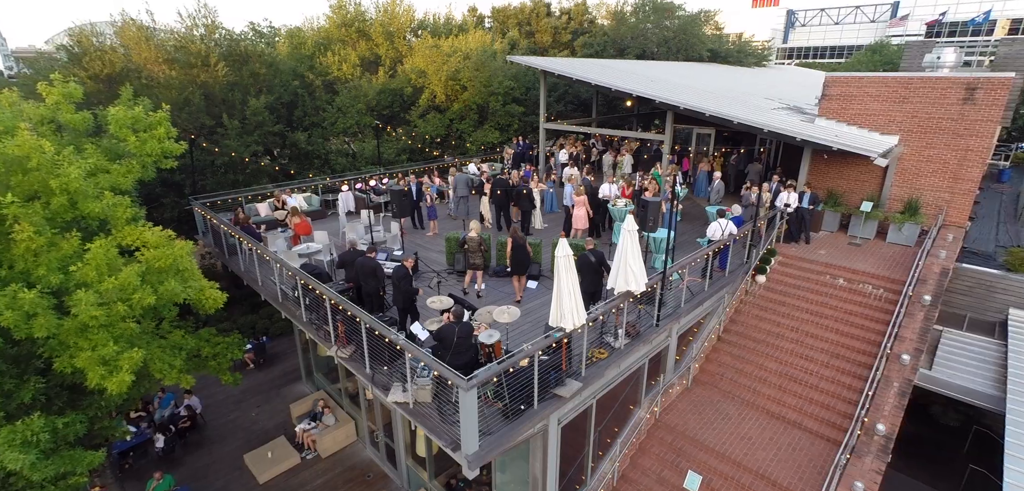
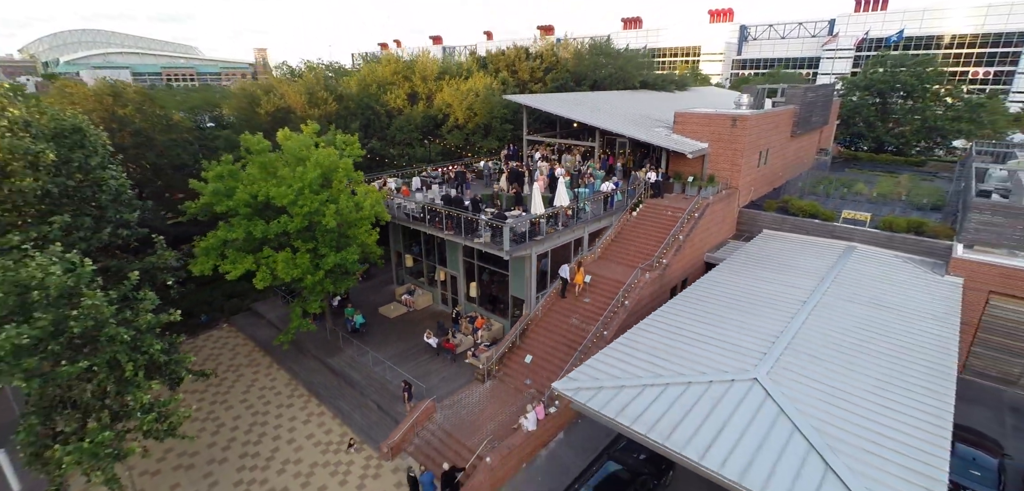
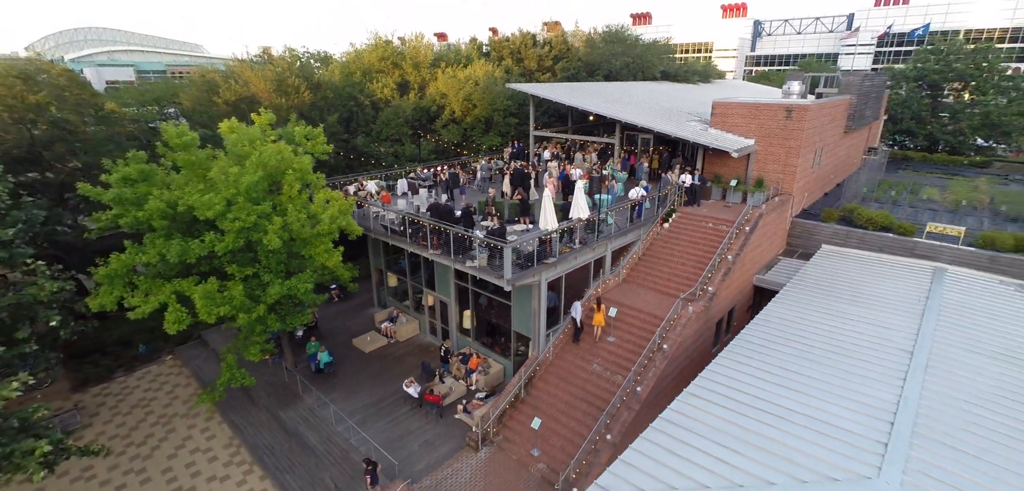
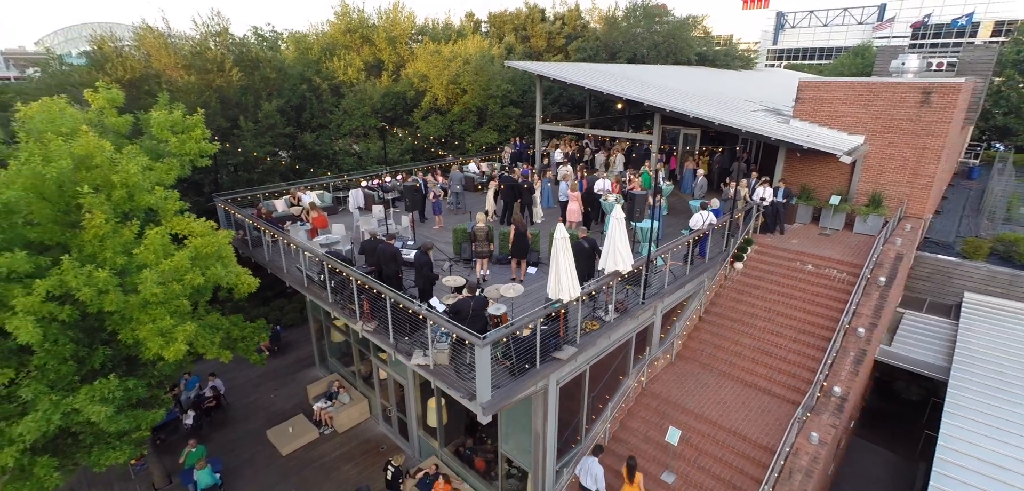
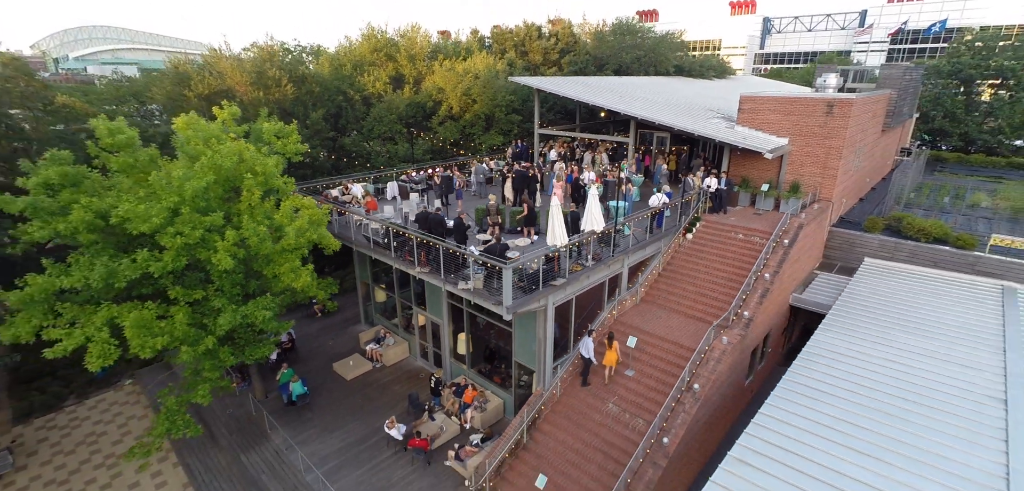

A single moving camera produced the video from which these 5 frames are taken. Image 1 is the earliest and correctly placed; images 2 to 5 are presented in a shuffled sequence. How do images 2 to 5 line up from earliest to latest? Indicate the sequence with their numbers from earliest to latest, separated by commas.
4, 5, 3, 2
